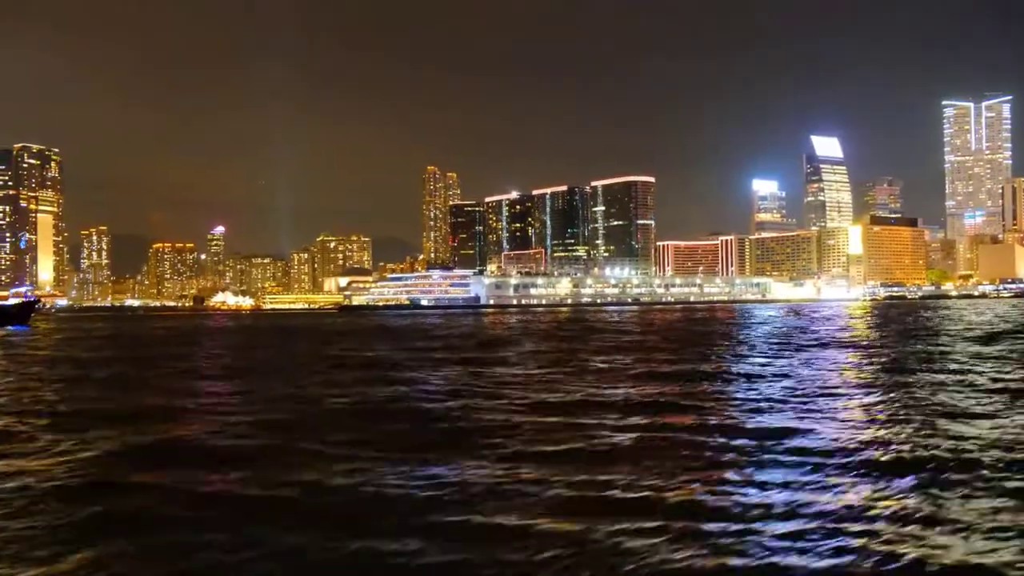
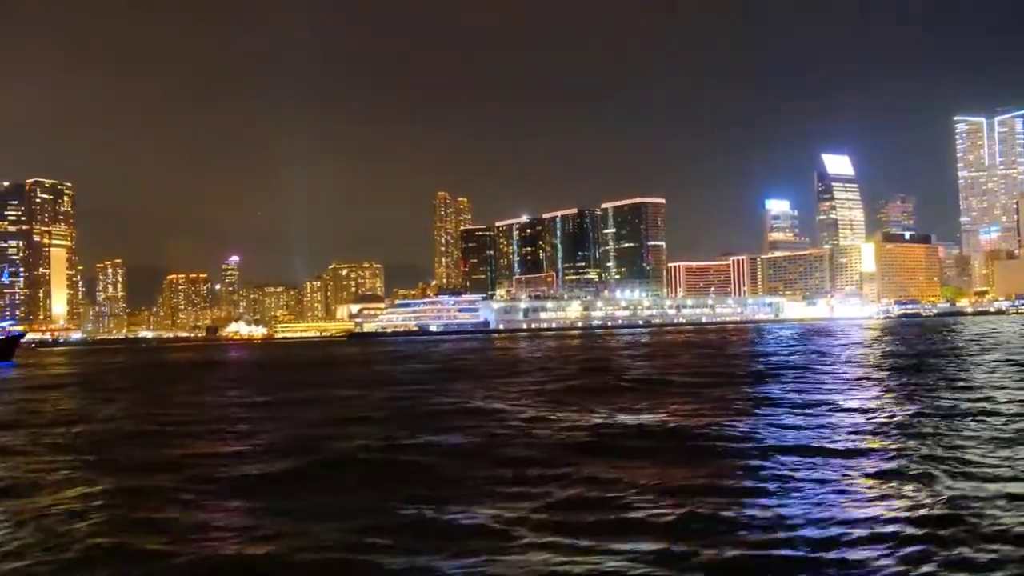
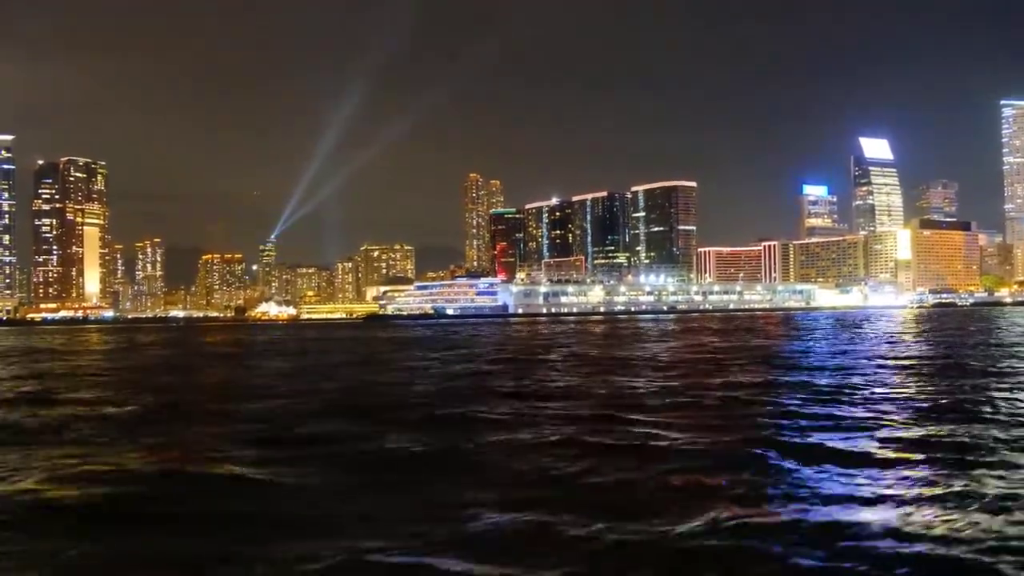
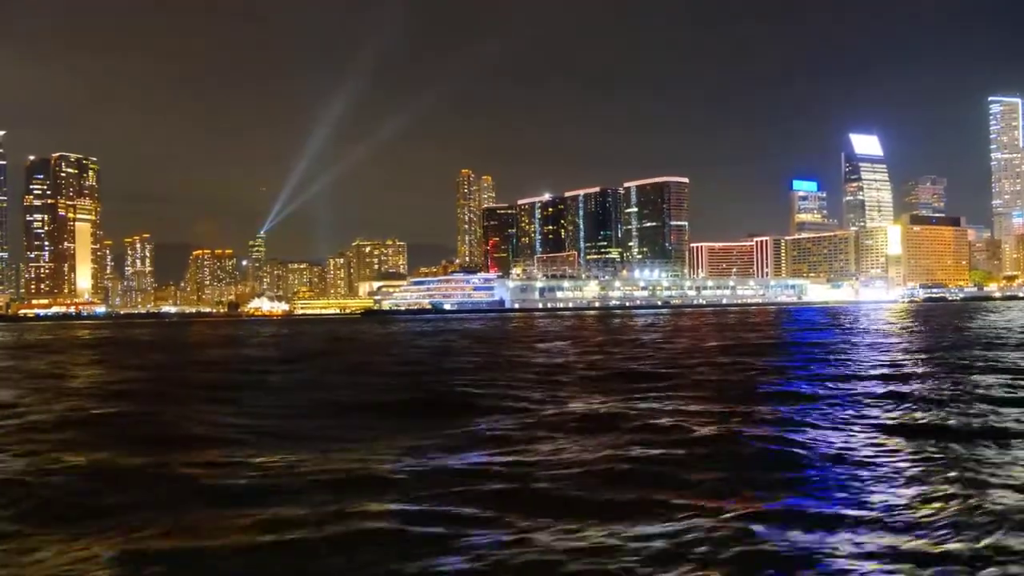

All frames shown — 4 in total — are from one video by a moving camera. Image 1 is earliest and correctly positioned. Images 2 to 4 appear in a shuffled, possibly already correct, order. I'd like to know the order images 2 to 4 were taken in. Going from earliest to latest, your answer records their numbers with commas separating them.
2, 4, 3
